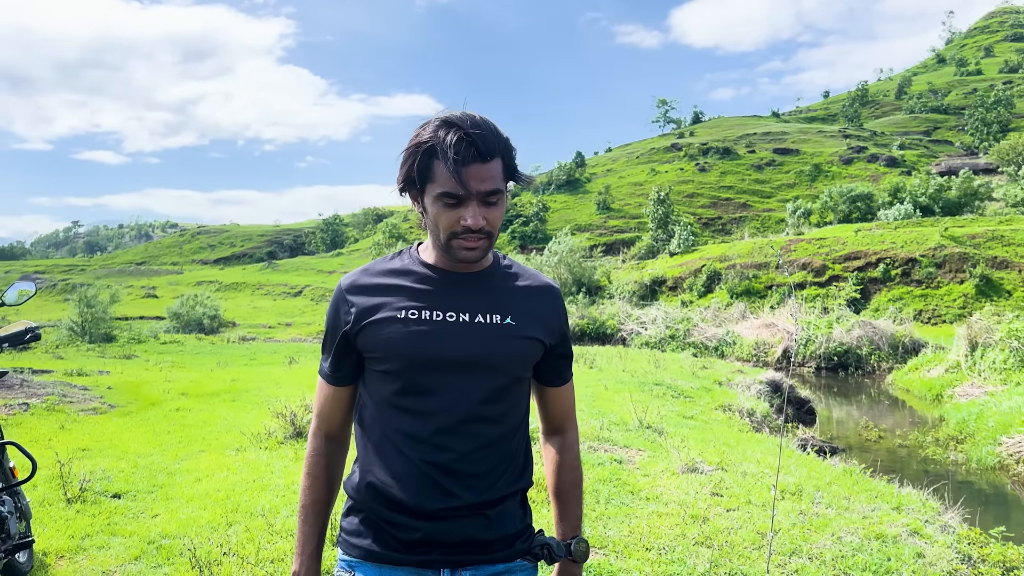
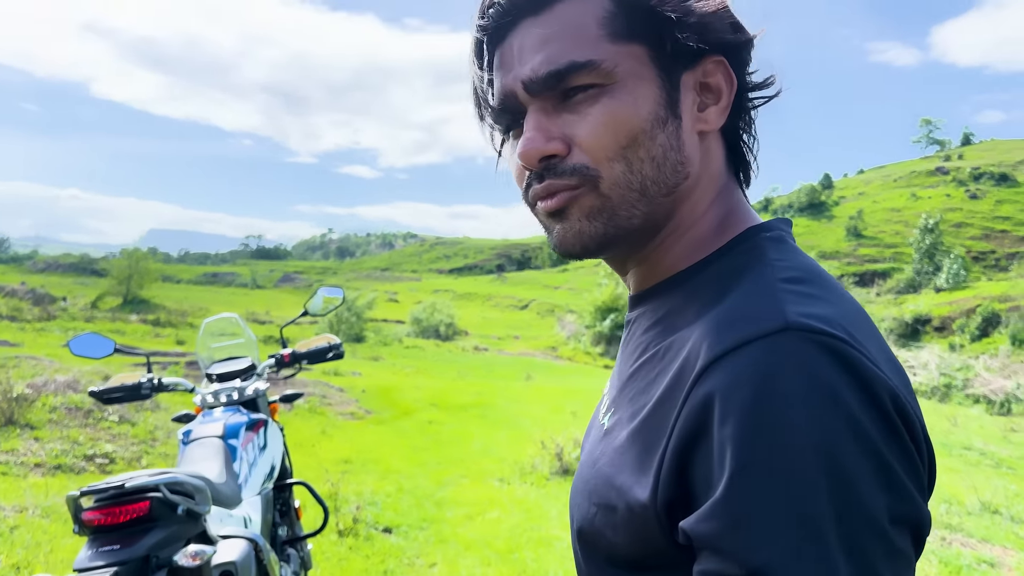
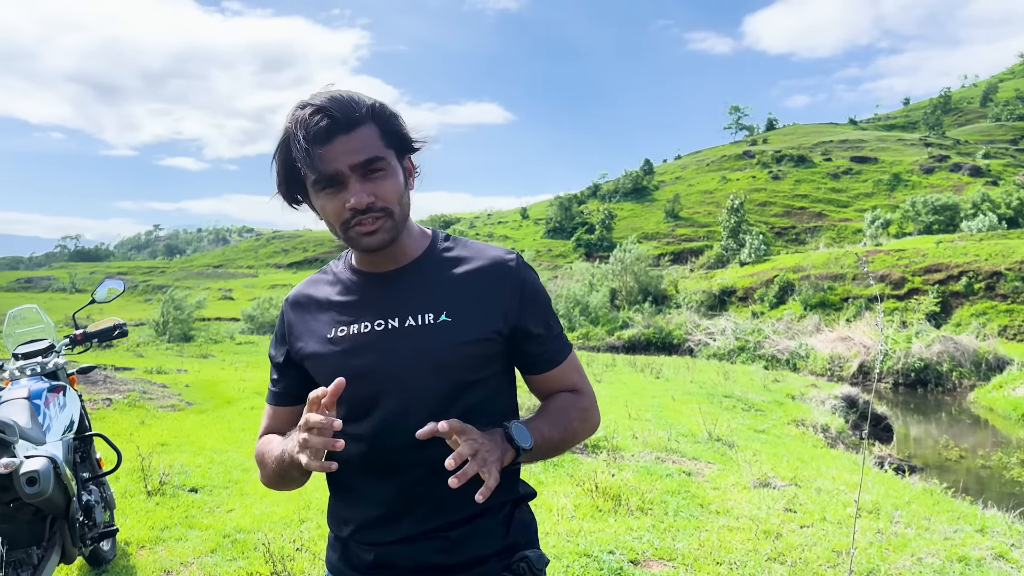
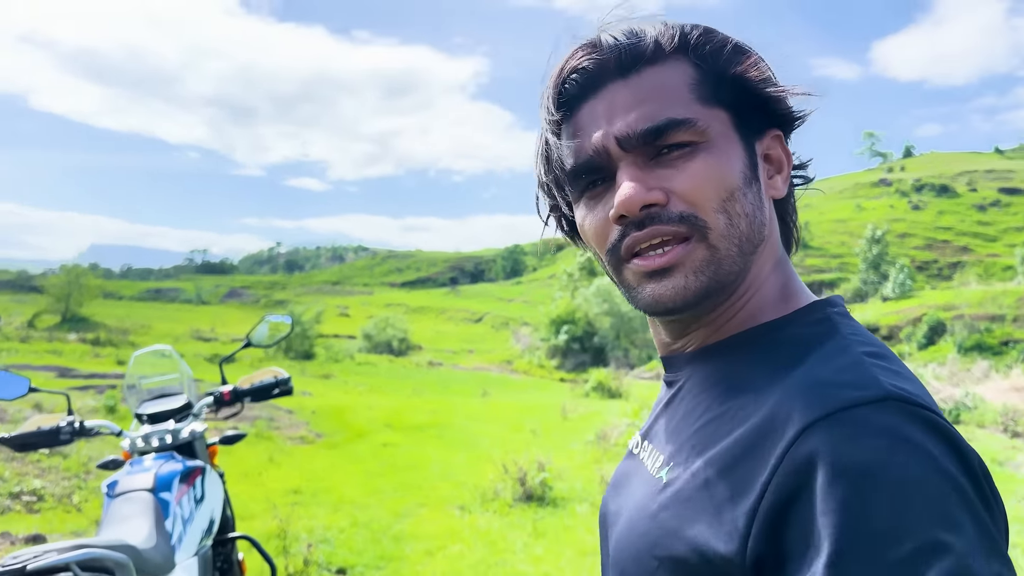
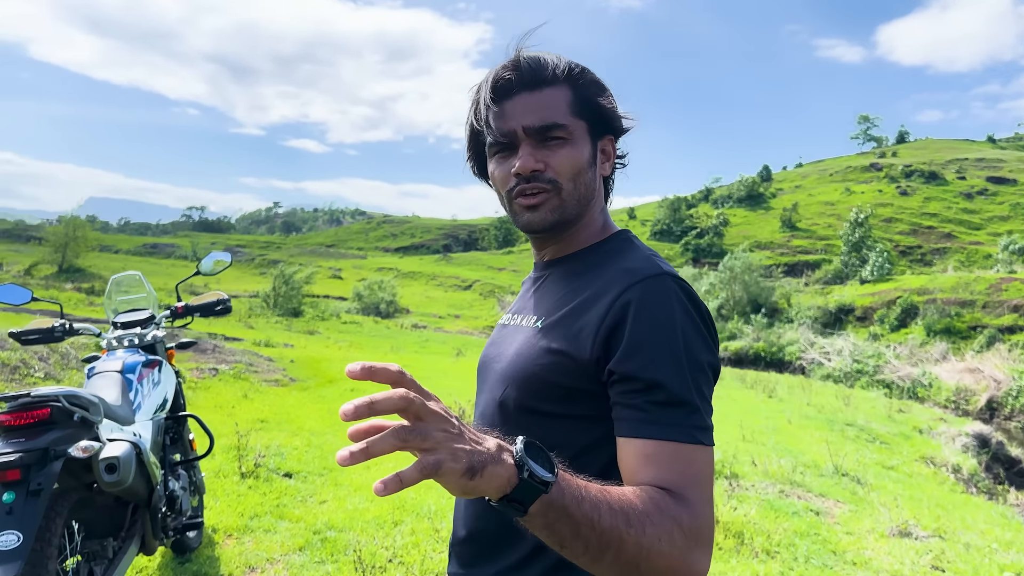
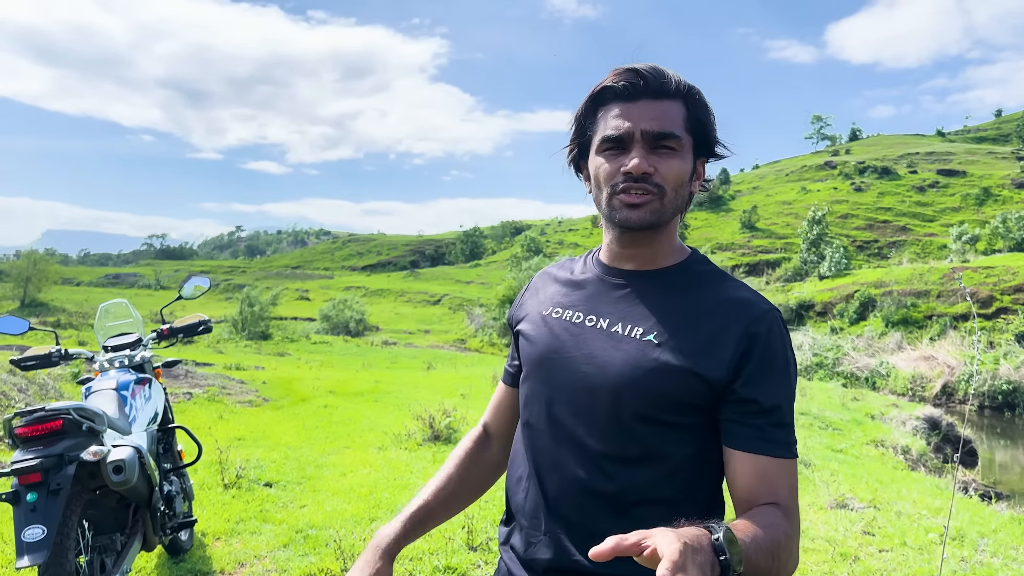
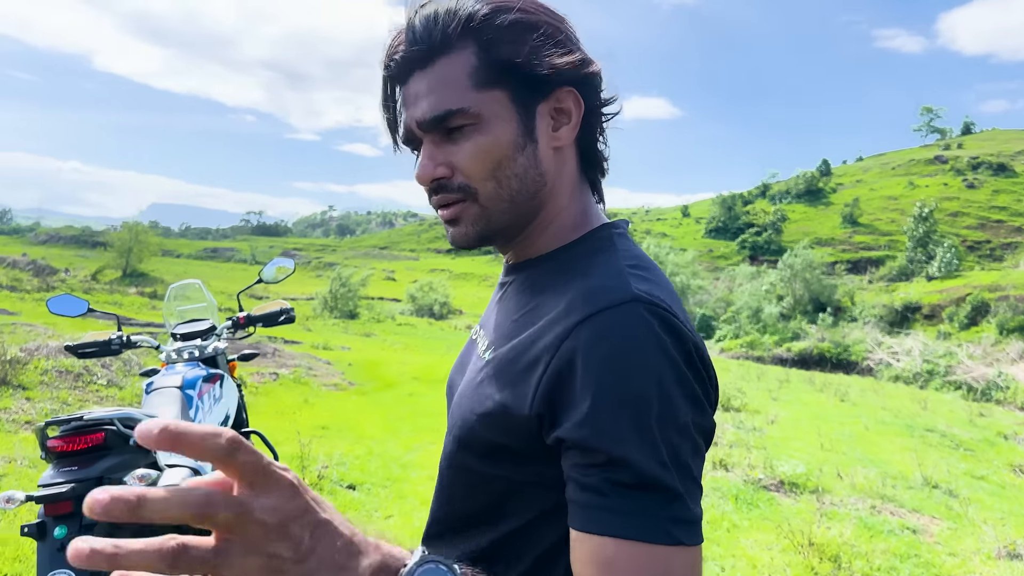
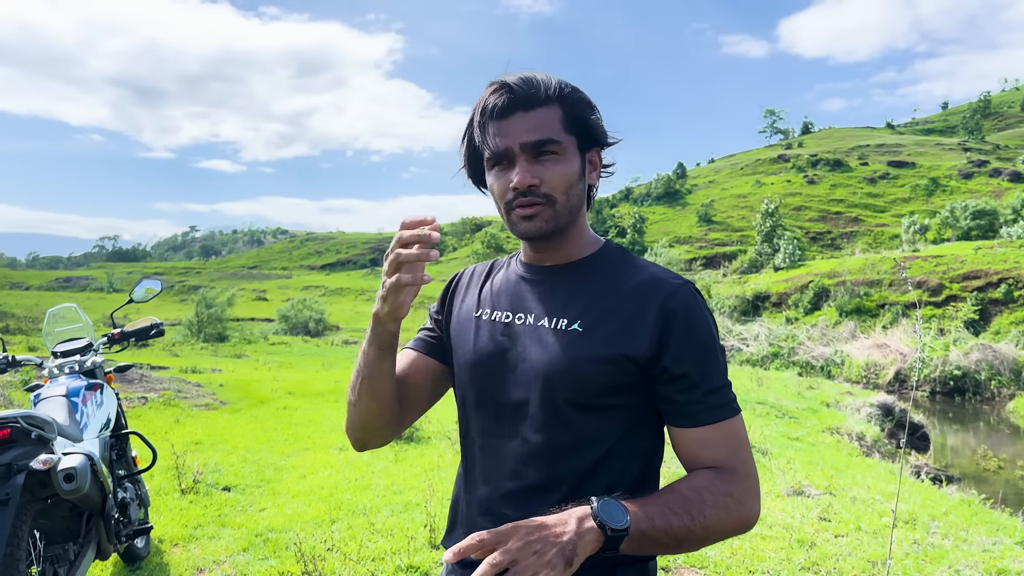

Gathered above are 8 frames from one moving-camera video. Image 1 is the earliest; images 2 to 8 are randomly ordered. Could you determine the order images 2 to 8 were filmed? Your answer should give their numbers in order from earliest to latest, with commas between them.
3, 8, 6, 5, 7, 2, 4
